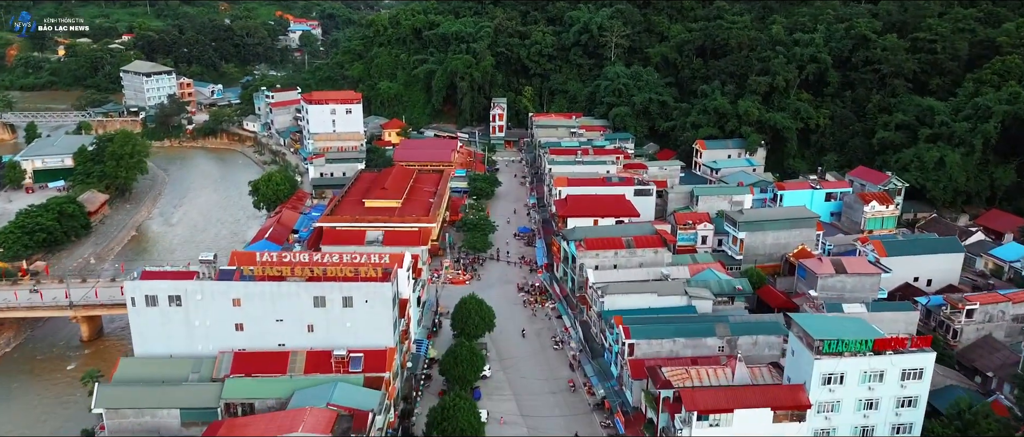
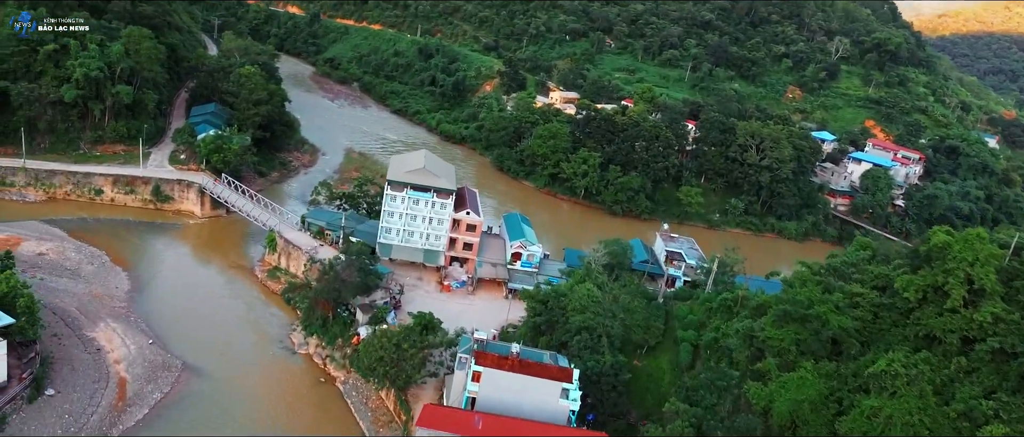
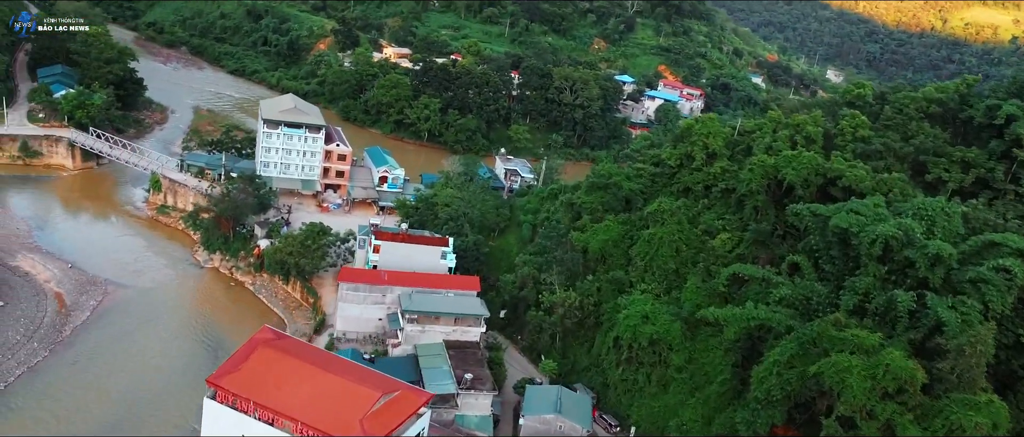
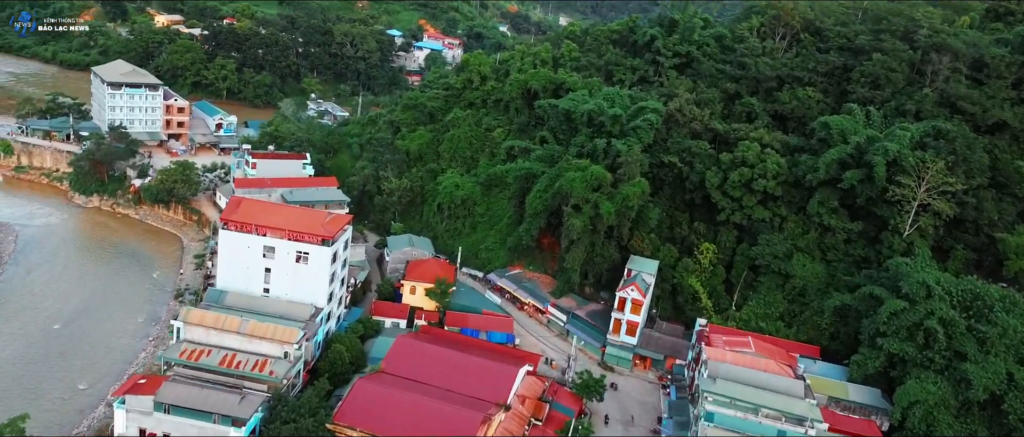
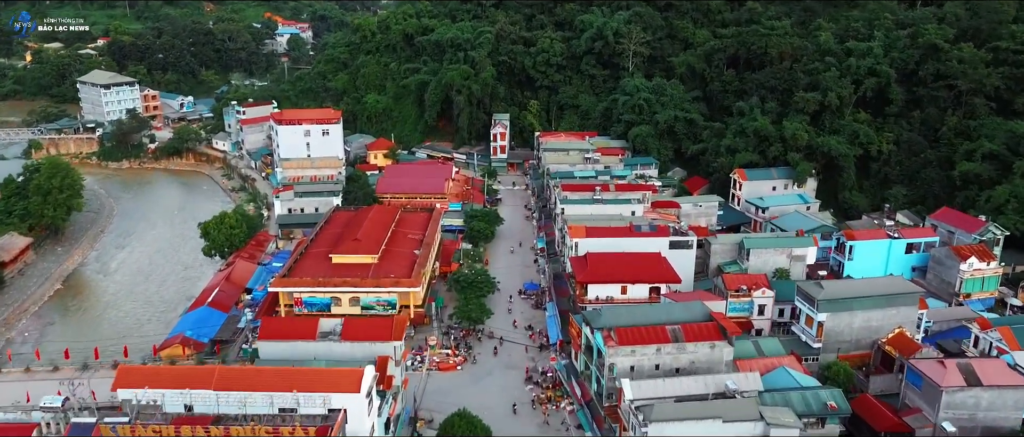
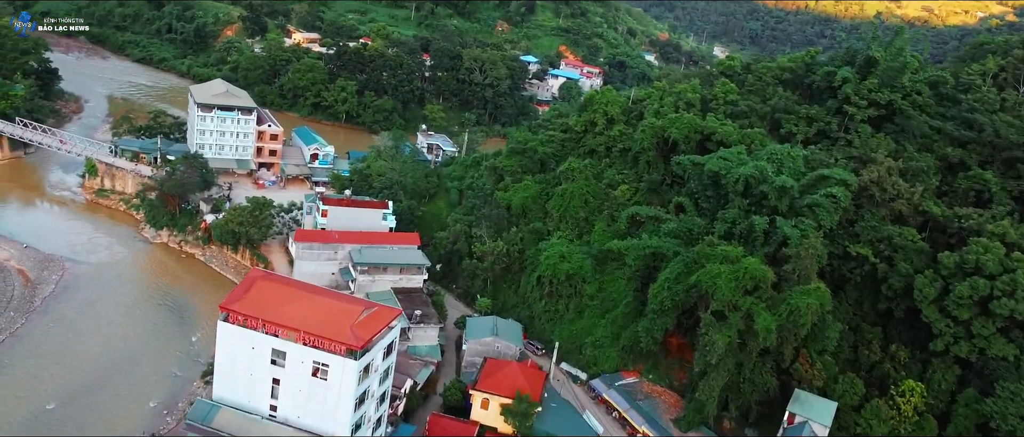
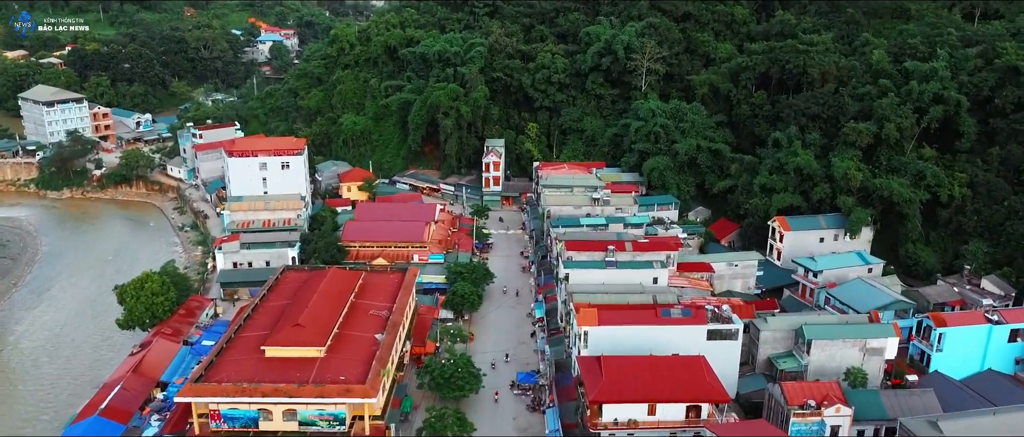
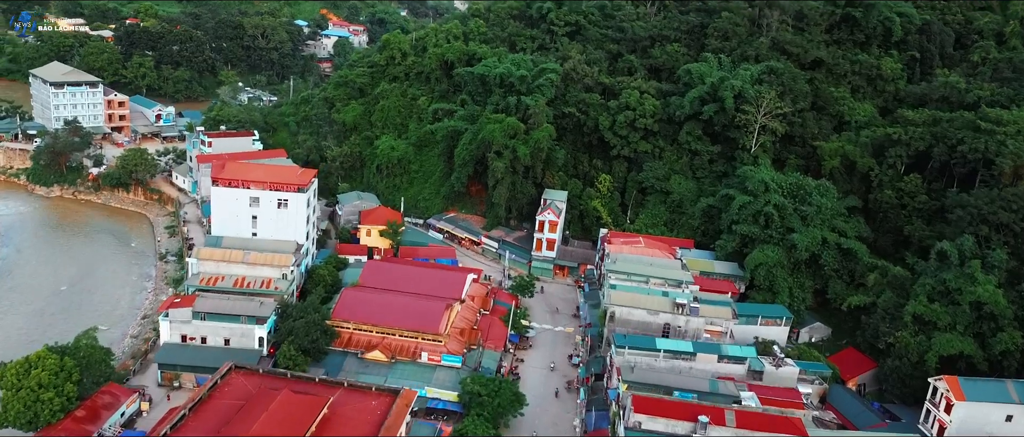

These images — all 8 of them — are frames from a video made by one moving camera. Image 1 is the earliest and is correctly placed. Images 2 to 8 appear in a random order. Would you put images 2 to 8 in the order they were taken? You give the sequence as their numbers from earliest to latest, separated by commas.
5, 7, 8, 4, 6, 3, 2
